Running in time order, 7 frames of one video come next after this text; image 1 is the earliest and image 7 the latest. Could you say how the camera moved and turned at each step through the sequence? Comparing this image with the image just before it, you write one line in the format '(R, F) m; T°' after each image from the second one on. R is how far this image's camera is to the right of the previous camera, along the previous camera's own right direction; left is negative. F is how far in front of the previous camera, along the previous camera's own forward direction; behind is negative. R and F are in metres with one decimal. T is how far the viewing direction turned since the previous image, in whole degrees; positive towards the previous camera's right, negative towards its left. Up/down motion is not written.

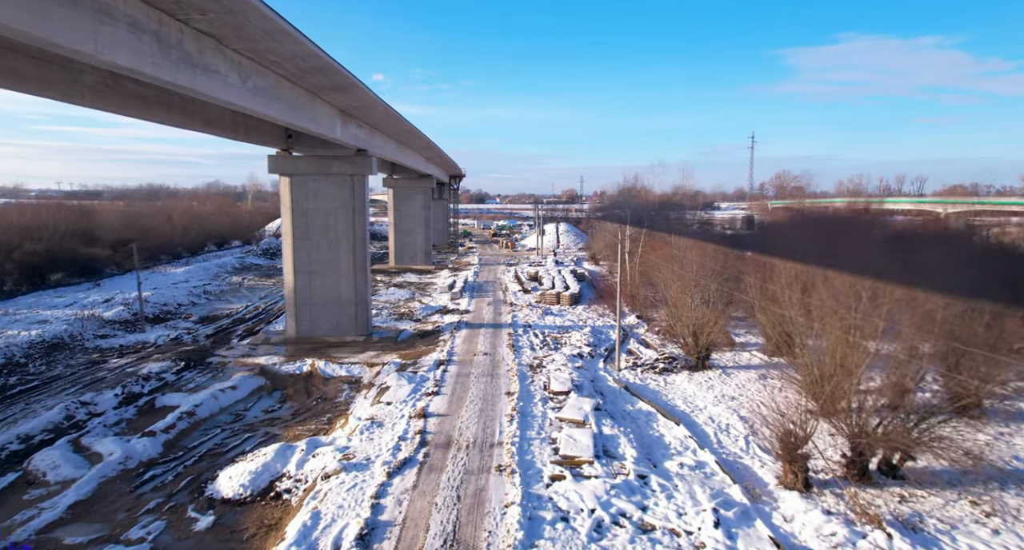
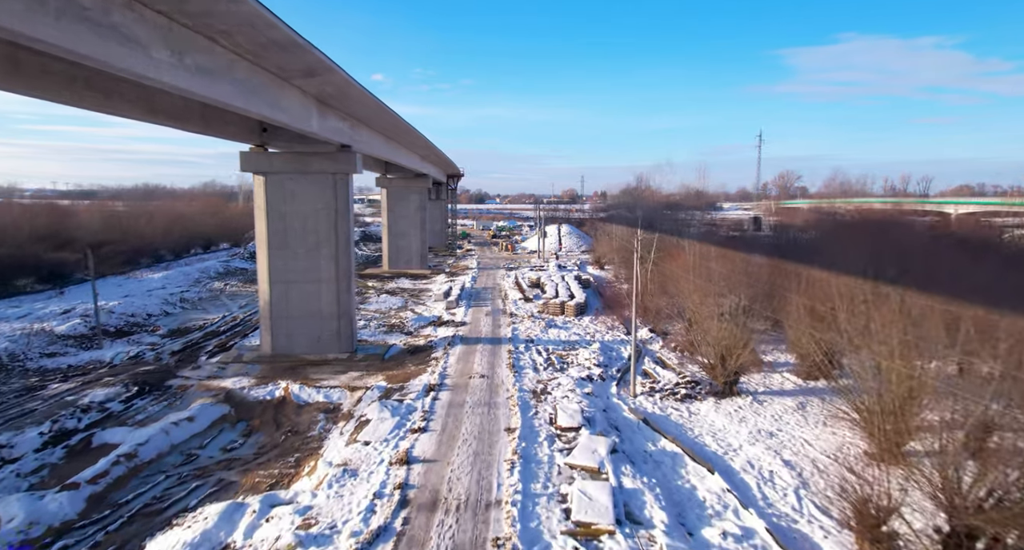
(0.0, +1.7) m; 0°
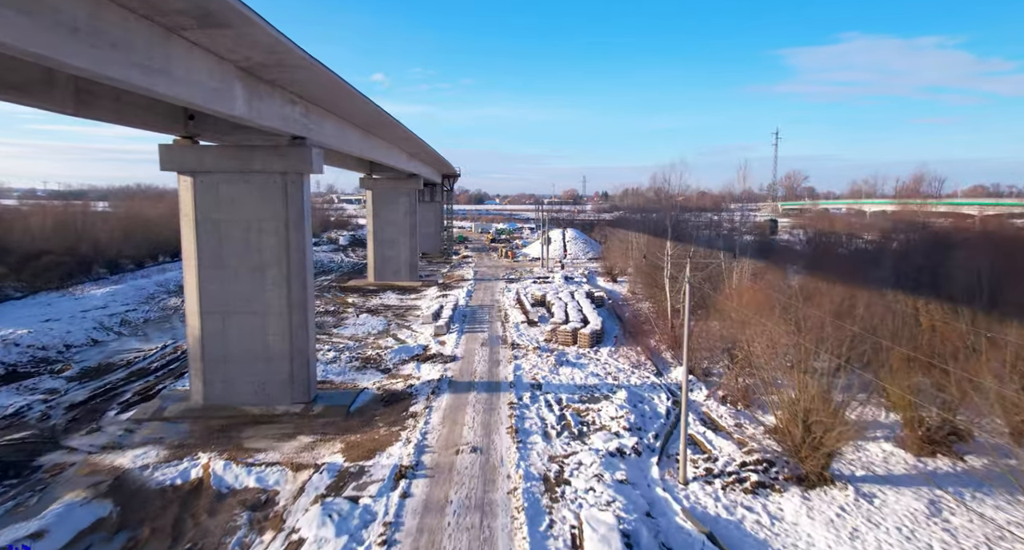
(-0.1, +3.4) m; 0°
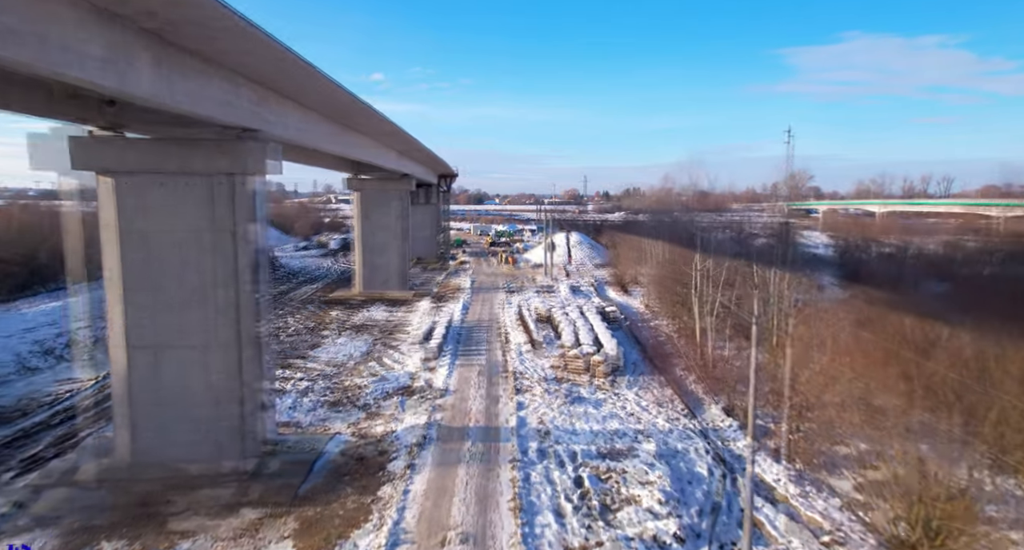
(0.0, +2.3) m; 0°
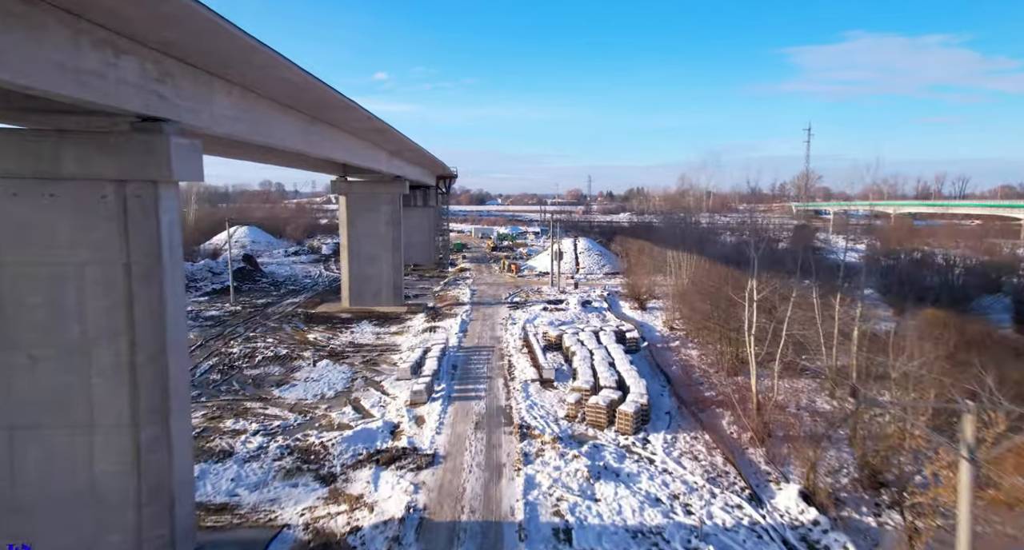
(-0.1, +2.8) m; 0°
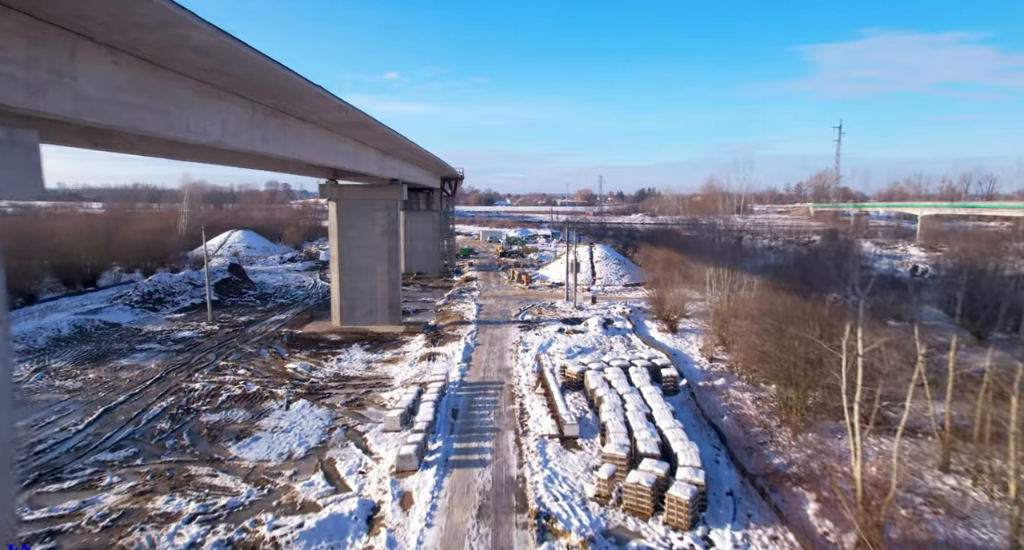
(-0.1, +2.7) m; -1°
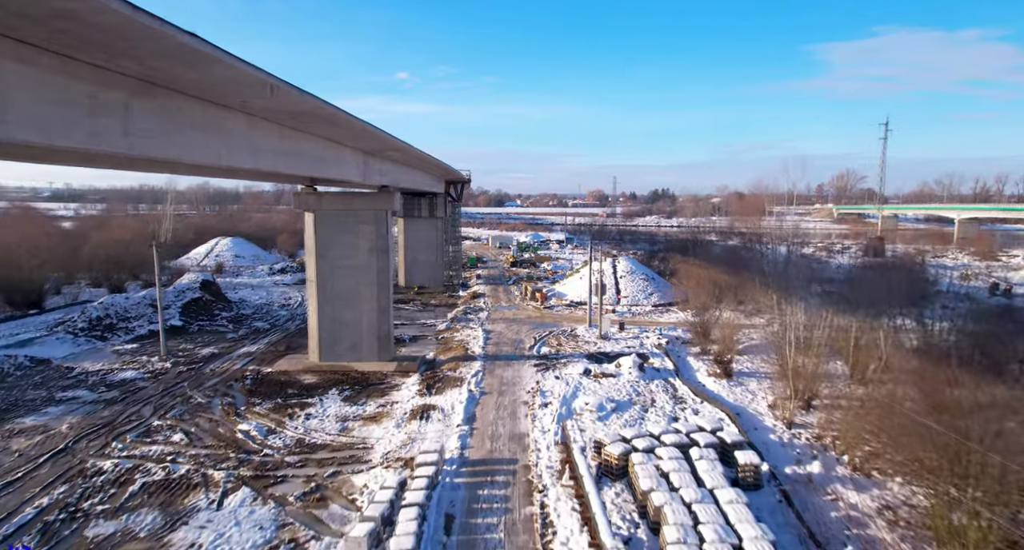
(-0.1, +3.7) m; -1°
